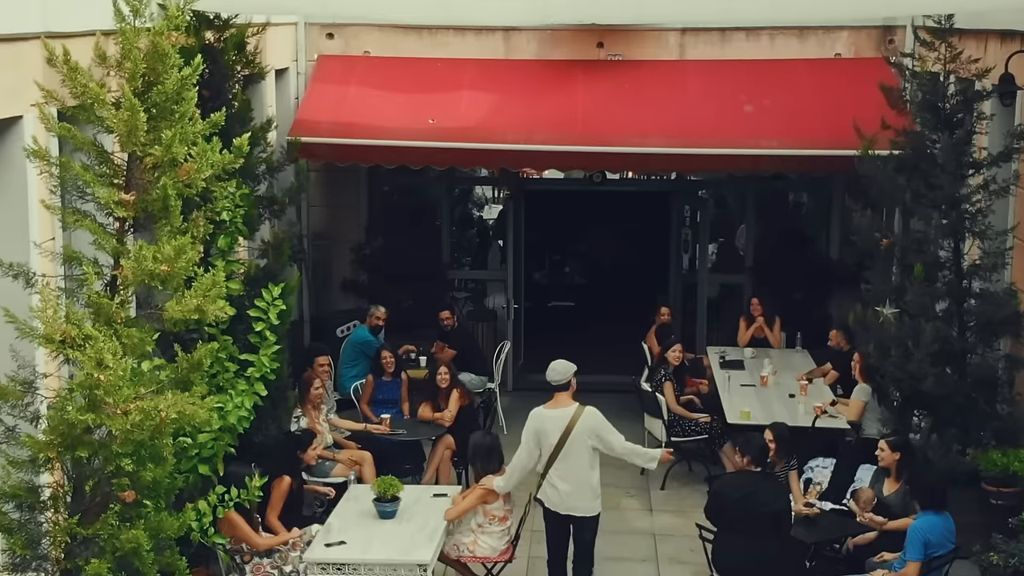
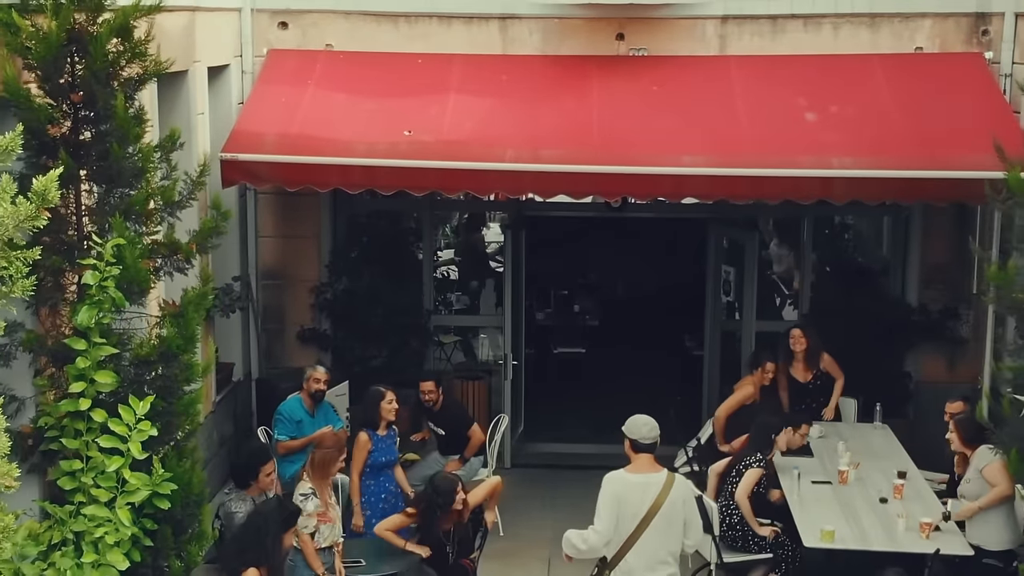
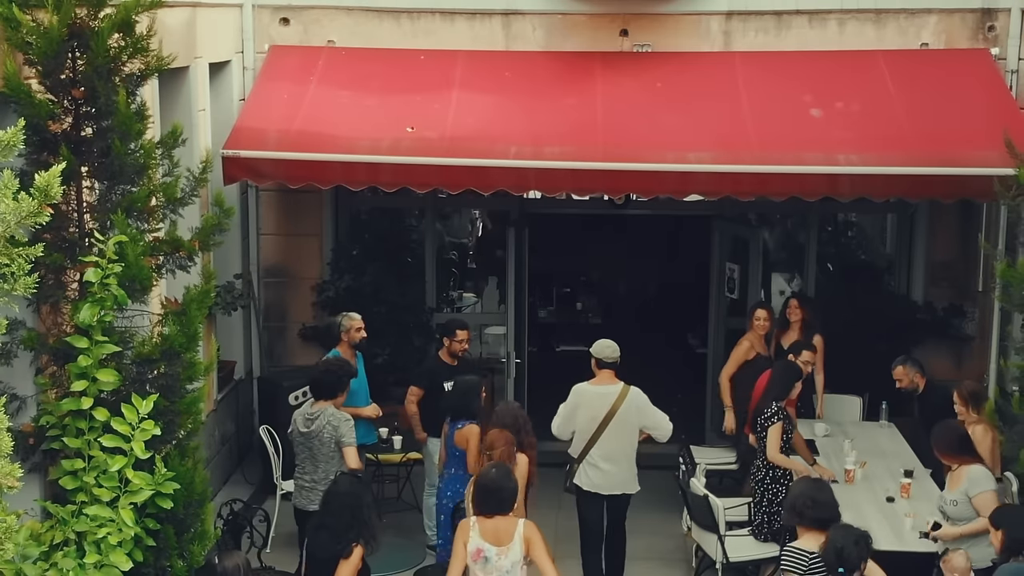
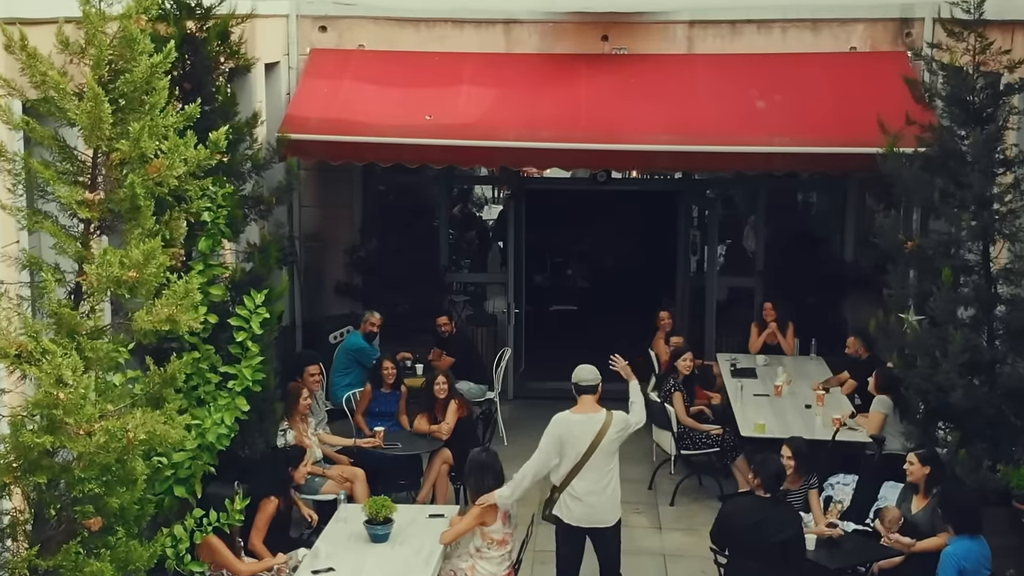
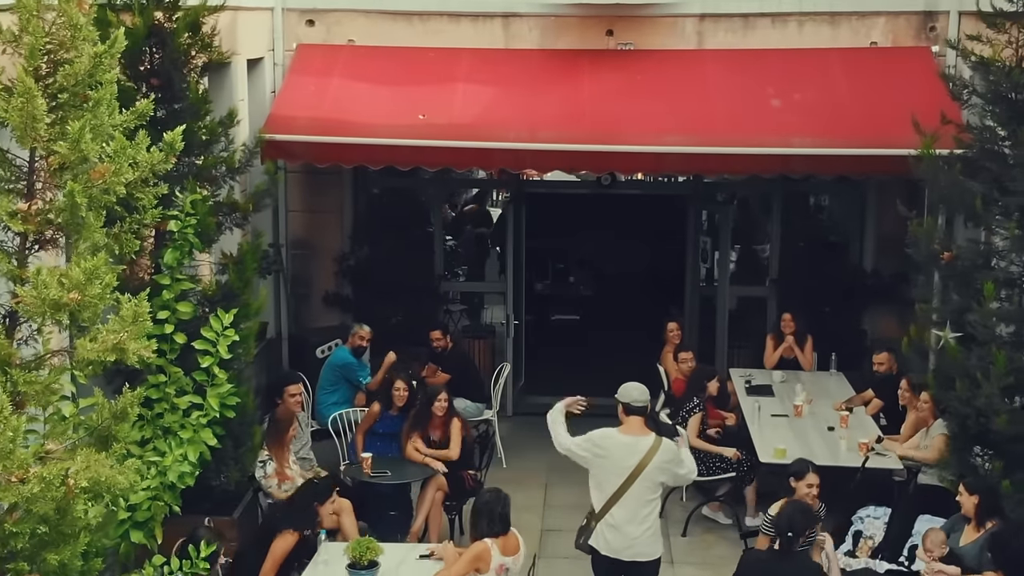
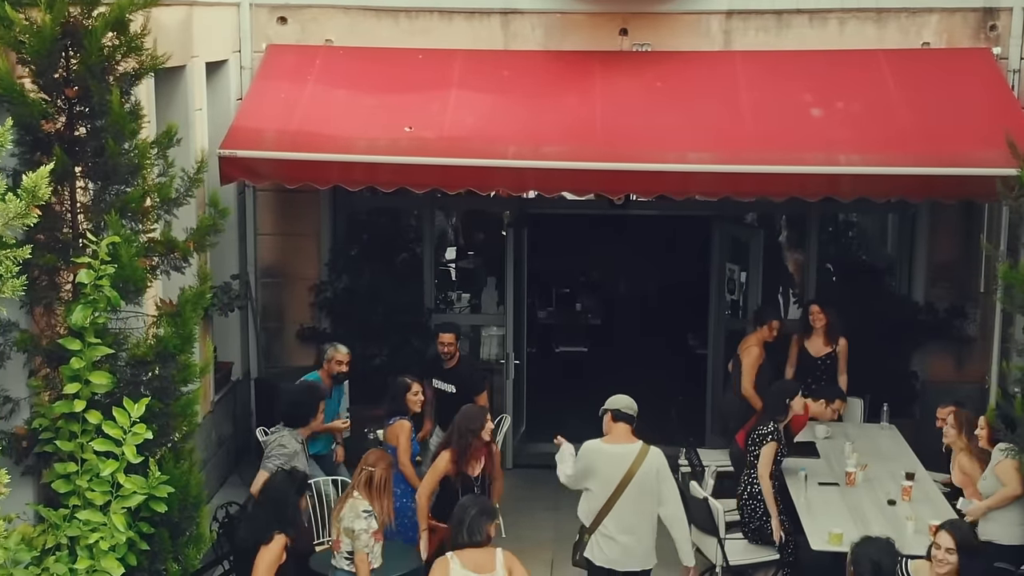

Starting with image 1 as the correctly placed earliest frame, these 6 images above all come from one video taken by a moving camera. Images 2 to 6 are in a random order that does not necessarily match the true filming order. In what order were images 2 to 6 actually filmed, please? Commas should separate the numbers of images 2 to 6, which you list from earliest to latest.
4, 5, 2, 6, 3
